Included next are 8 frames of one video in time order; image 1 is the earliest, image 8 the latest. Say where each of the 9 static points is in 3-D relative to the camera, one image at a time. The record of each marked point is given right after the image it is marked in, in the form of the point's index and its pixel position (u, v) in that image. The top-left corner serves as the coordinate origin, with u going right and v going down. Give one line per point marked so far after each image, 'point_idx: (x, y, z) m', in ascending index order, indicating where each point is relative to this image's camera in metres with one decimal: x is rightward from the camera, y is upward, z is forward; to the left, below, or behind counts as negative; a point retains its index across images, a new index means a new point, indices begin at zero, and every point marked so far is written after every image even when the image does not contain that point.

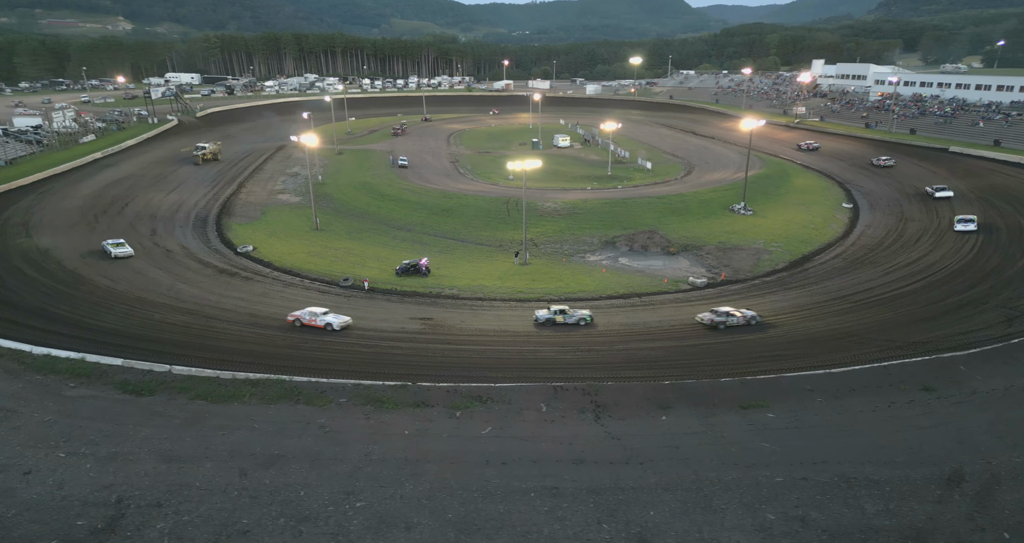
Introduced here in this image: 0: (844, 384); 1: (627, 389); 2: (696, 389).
0: (+7.8, -2.6, +14.7) m
1: (+2.6, -2.8, +14.9) m
2: (+4.3, -2.7, +14.8) m
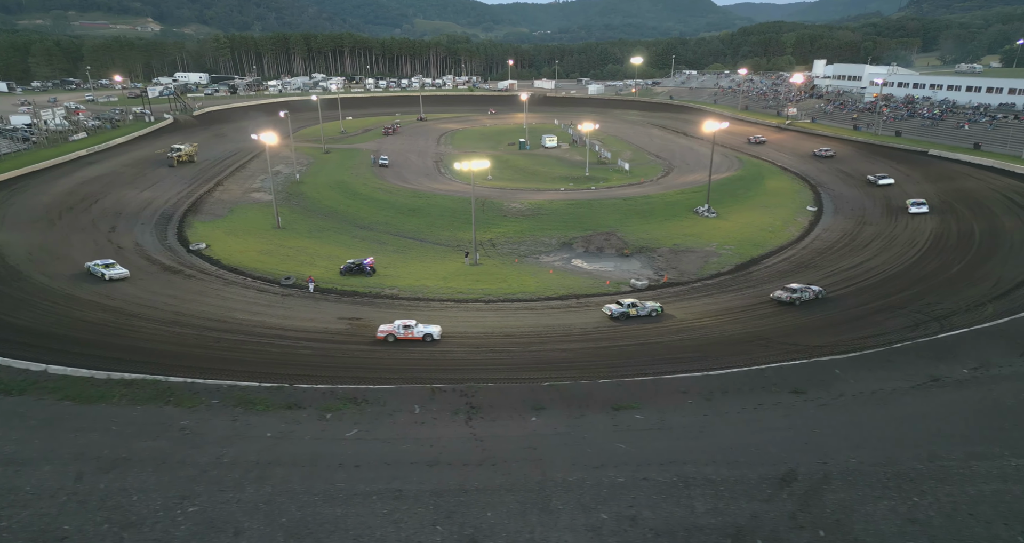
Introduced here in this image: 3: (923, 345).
0: (+4.9, -2.7, +15.0) m
1: (-0.2, -2.8, +15.0) m
2: (+1.4, -2.8, +15.0) m
3: (+11.0, -1.9, +16.7) m
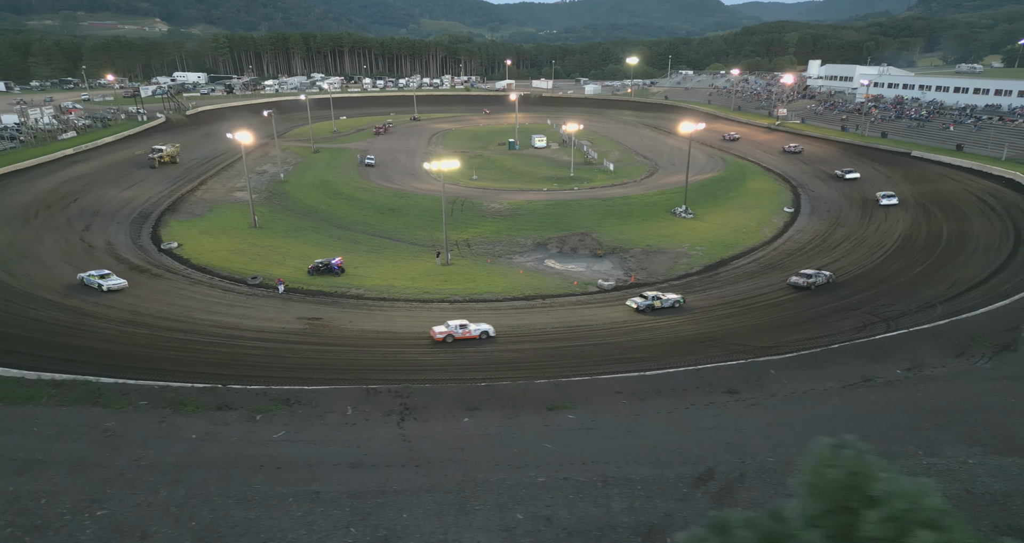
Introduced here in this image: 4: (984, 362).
0: (+3.4, -2.7, +15.1) m
1: (-1.8, -2.8, +14.9) m
2: (-0.1, -2.8, +15.0) m
3: (+9.5, -1.9, +16.9) m
4: (+12.1, -2.2, +15.8) m
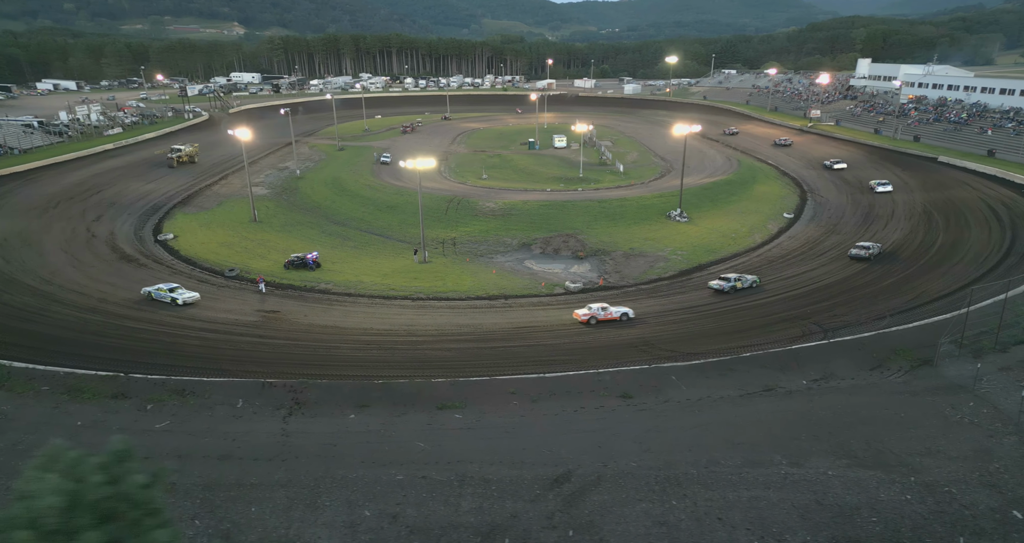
0: (+0.9, -2.8, +15.1) m
1: (-4.2, -2.7, +15.0) m
2: (-2.6, -2.8, +15.0) m
3: (+7.1, -2.2, +16.8) m
4: (+9.6, -2.5, +15.7) m
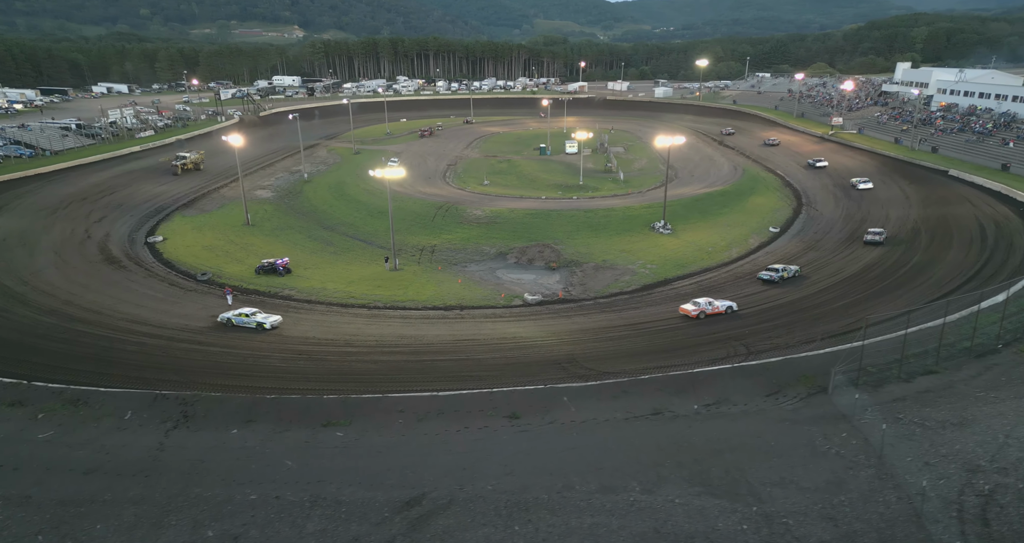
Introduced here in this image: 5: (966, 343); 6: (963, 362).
0: (-1.7, -3.2, +15.2) m
1: (-6.9, -3.1, +15.2) m
2: (-5.2, -3.2, +15.2) m
3: (+4.4, -2.8, +16.9) m
4: (+7.0, -3.2, +15.8) m
5: (+12.9, -2.0, +17.9) m
6: (+12.2, -2.4, +17.0) m
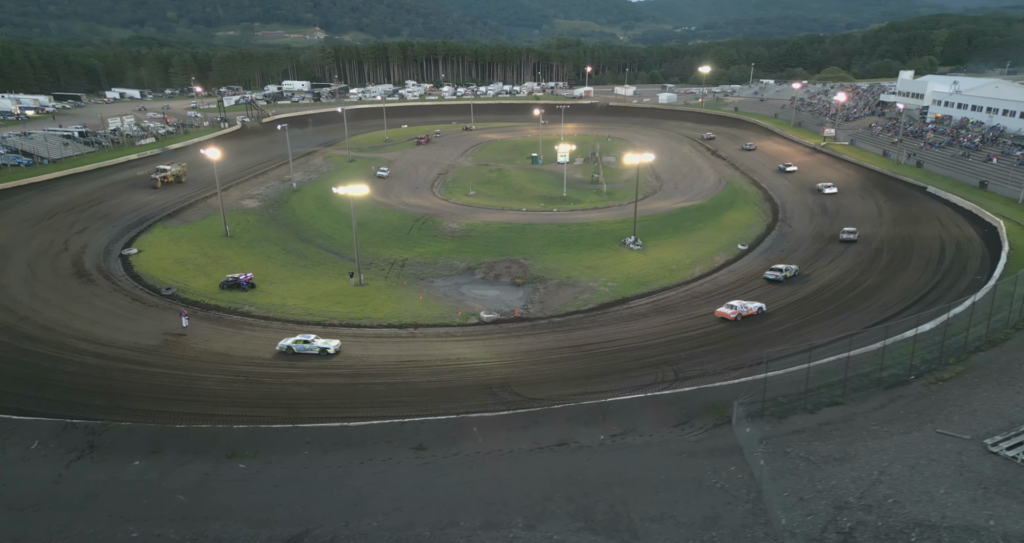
0: (-4.0, -4.0, +15.4) m
1: (-9.1, -3.8, +15.3) m
2: (-7.5, -3.9, +15.3) m
3: (+2.1, -3.6, +17.2) m
4: (+4.7, -4.0, +16.1) m
5: (+10.6, -3.0, +18.4) m
6: (+9.9, -3.3, +17.5) m
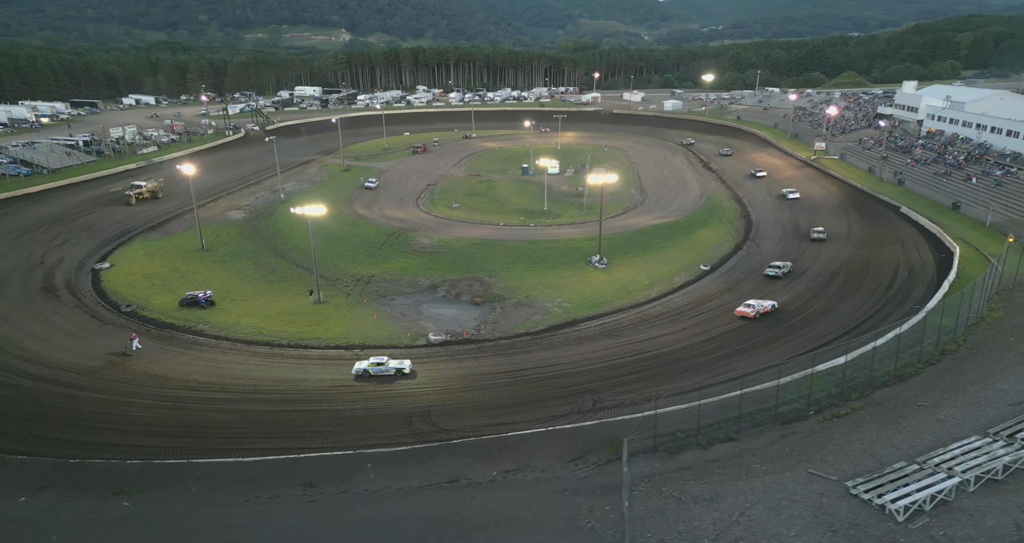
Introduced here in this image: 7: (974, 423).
0: (-6.7, -5.0, +15.6) m
1: (-11.8, -4.7, +15.4) m
2: (-10.1, -4.8, +15.5) m
3: (-0.6, -4.7, +17.6) m
4: (+2.0, -5.1, +16.5) m
5: (+7.9, -4.1, +18.9) m
6: (+7.2, -4.5, +18.0) m
7: (+12.5, -4.1, +17.2) m
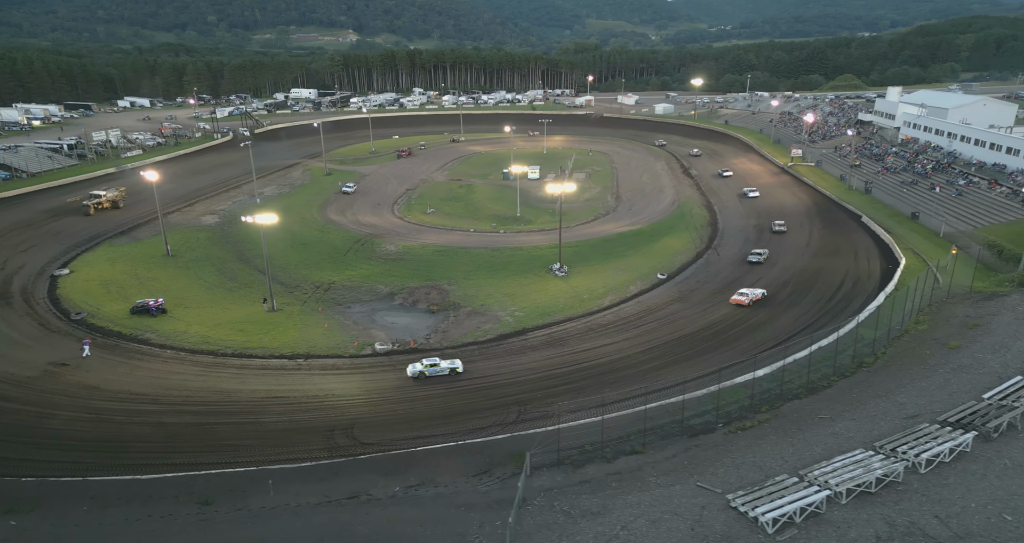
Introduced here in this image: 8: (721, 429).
0: (-9.1, -5.4, +15.6) m
1: (-14.3, -5.1, +15.2) m
2: (-12.6, -5.2, +15.4) m
3: (-3.1, -5.1, +17.8) m
4: (-0.5, -5.5, +16.8) m
5: (+5.3, -4.6, +19.5) m
6: (+4.6, -5.0, +18.5) m
7: (+9.9, -4.6, +17.9) m
8: (+6.3, -4.8, +19.3) m
